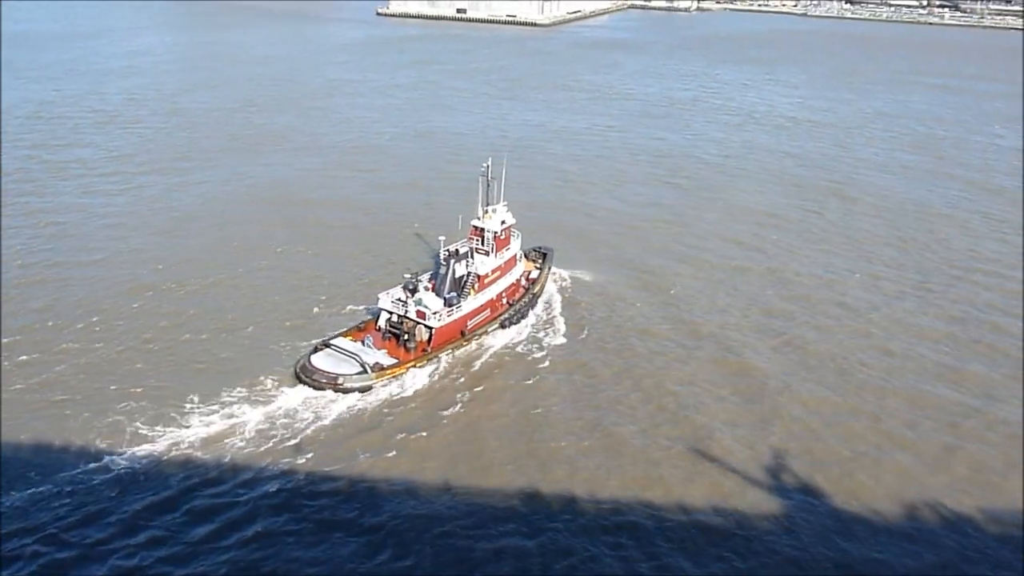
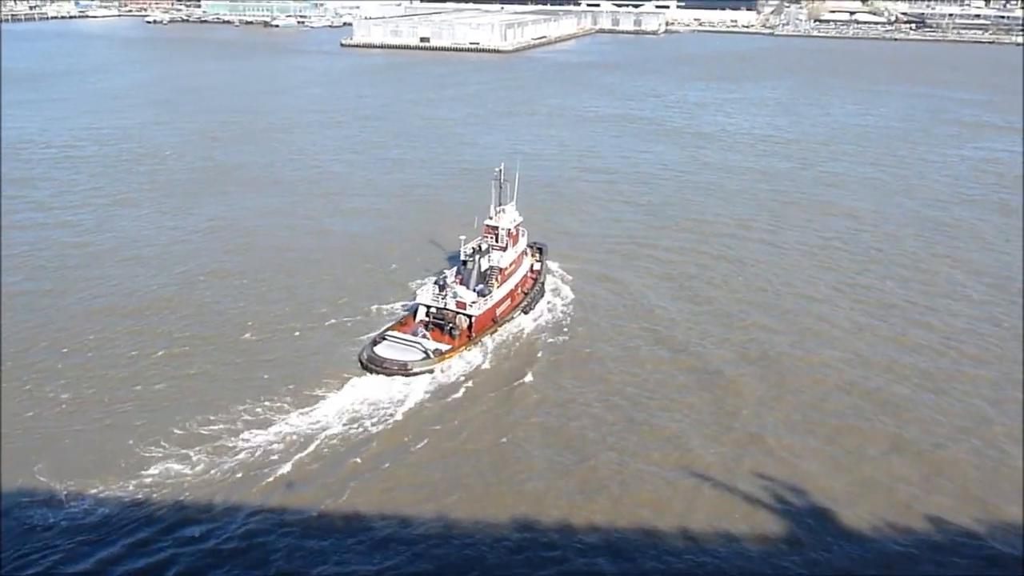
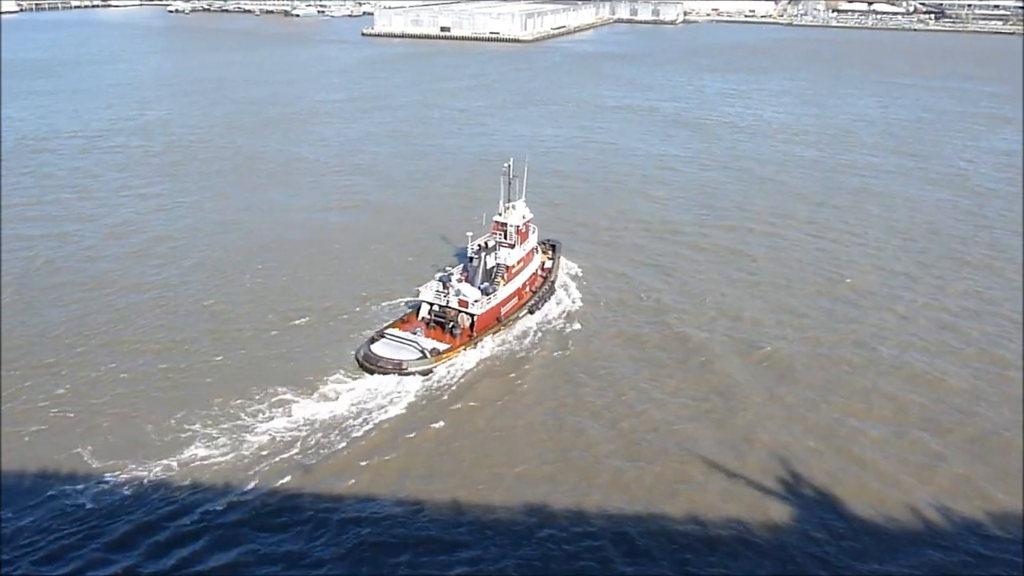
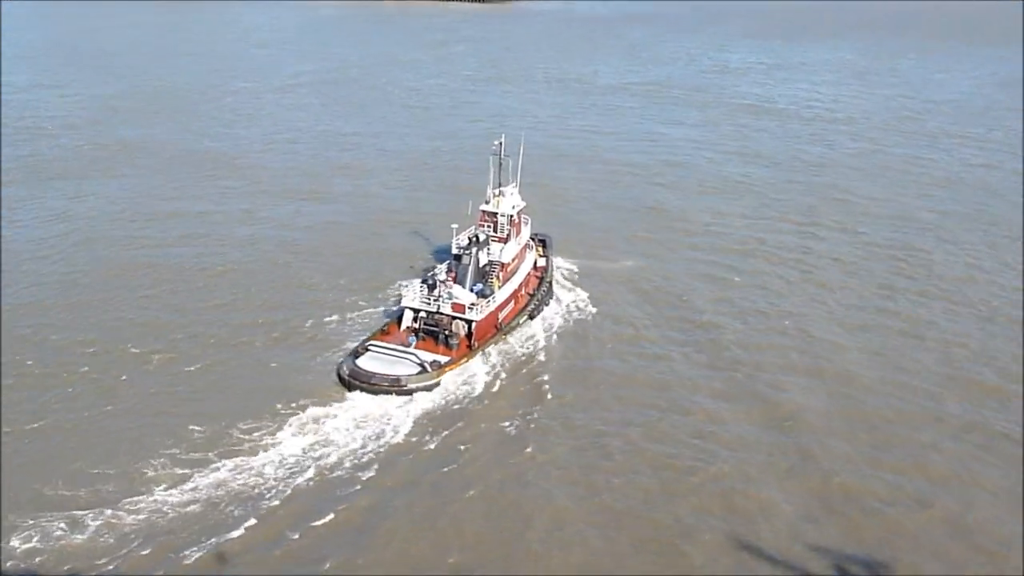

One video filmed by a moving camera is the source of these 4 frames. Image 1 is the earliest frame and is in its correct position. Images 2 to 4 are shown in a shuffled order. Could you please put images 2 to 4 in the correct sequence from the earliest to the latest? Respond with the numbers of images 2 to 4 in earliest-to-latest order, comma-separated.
3, 2, 4
